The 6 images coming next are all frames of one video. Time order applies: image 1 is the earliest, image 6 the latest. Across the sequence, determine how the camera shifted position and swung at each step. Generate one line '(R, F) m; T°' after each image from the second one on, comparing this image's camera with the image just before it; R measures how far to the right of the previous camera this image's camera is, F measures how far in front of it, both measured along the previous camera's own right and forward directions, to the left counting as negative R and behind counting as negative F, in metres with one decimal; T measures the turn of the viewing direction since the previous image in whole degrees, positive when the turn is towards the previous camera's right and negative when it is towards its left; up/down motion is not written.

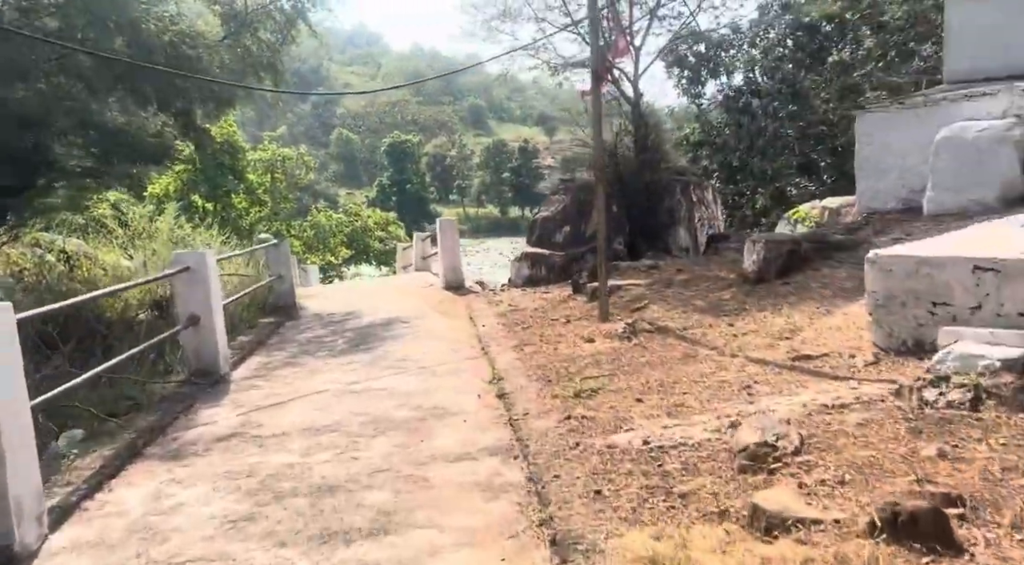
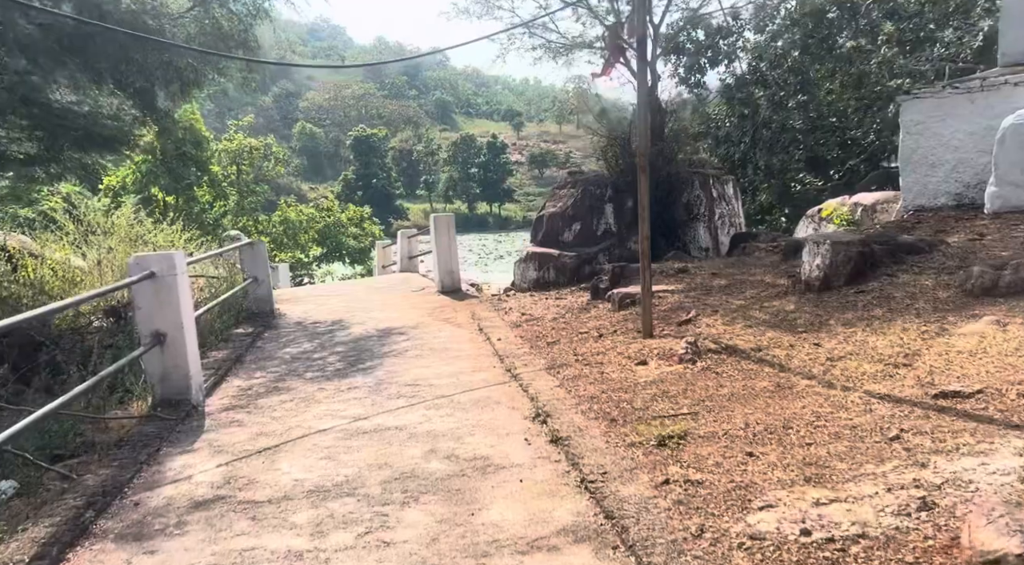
(-0.5, +1.0) m; +3°
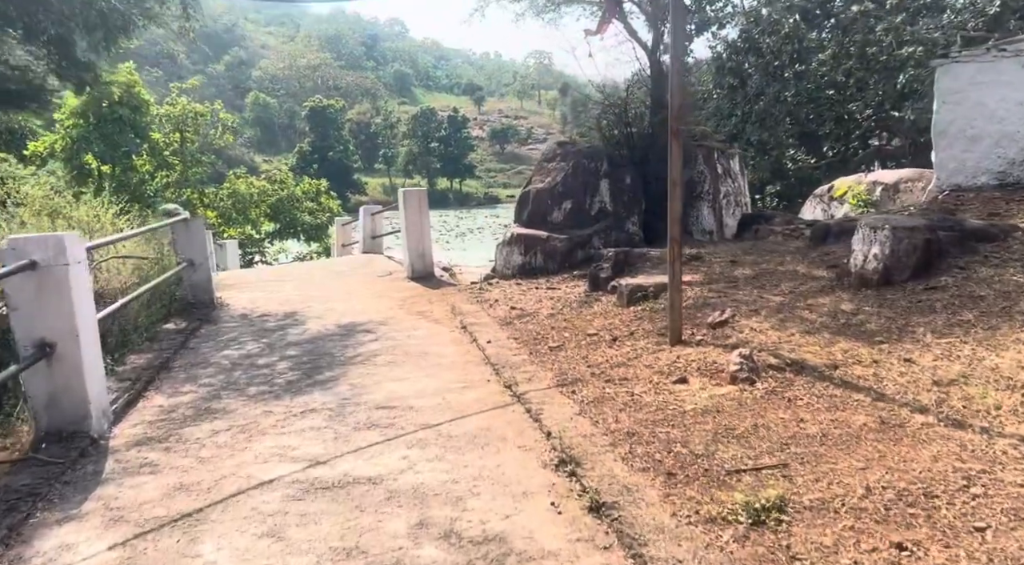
(-0.2, +1.1) m; +3°
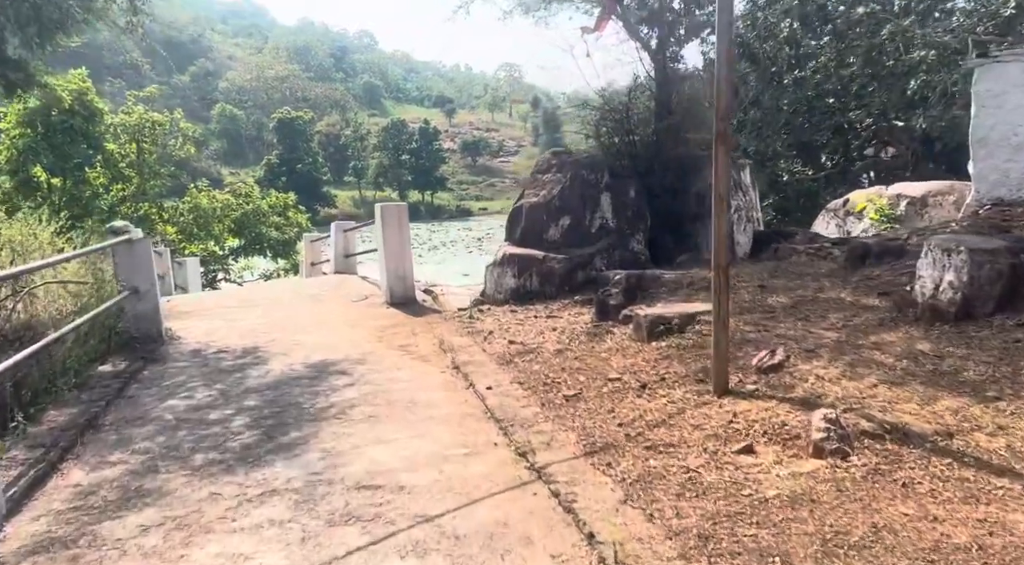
(-0.2, +0.8) m; +2°
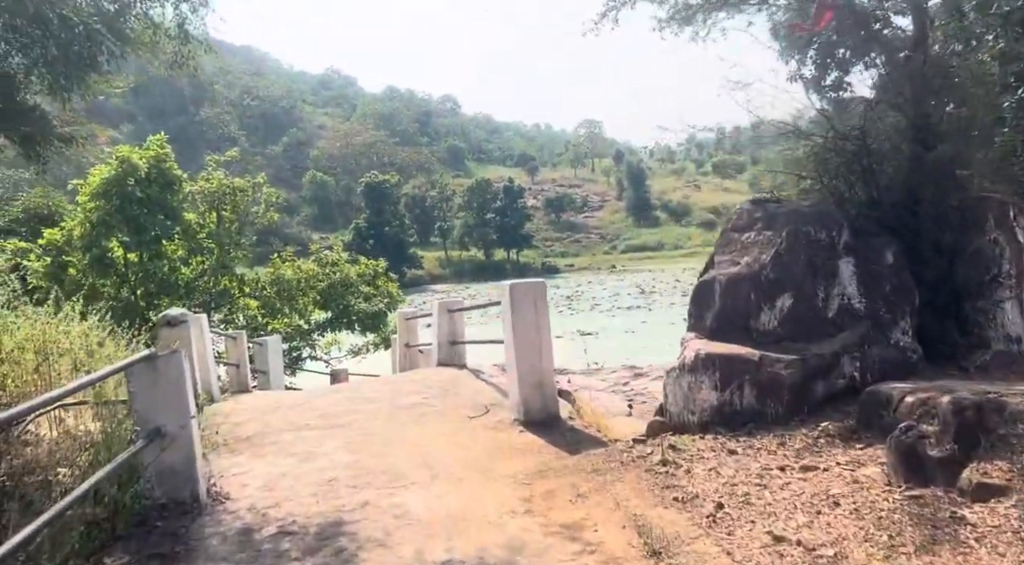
(-0.7, +2.2) m; -6°
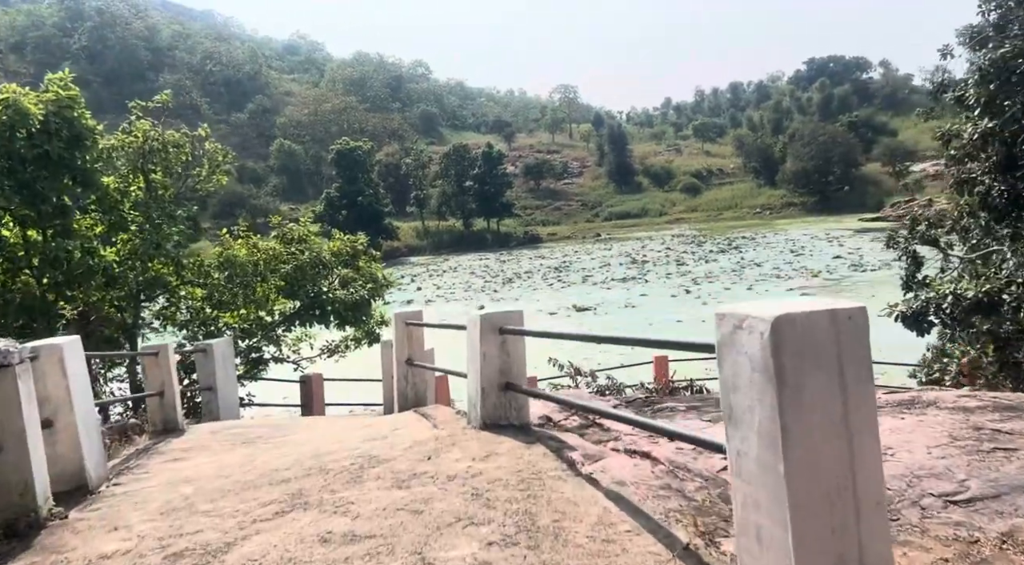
(-0.7, +3.4) m; +2°
